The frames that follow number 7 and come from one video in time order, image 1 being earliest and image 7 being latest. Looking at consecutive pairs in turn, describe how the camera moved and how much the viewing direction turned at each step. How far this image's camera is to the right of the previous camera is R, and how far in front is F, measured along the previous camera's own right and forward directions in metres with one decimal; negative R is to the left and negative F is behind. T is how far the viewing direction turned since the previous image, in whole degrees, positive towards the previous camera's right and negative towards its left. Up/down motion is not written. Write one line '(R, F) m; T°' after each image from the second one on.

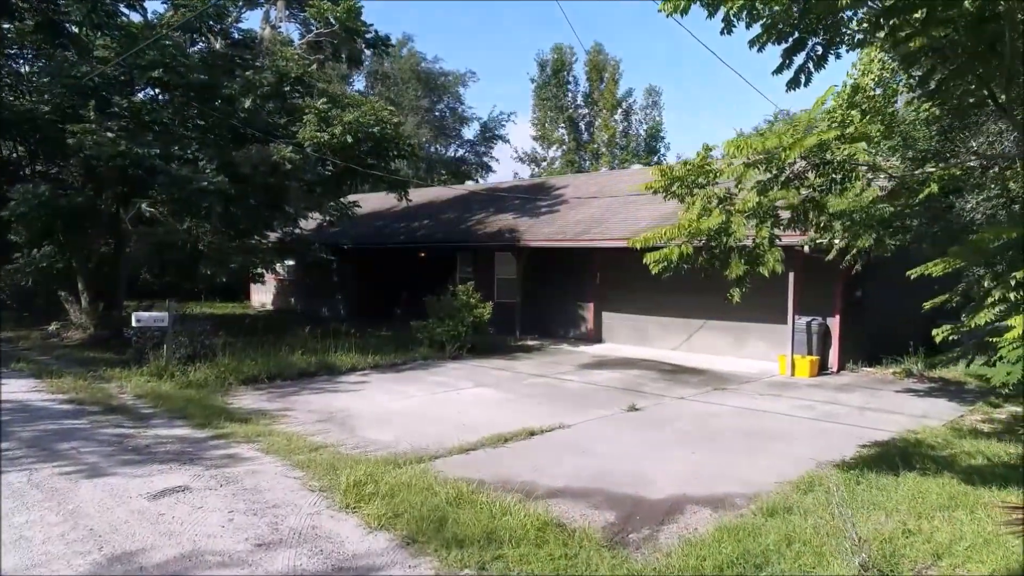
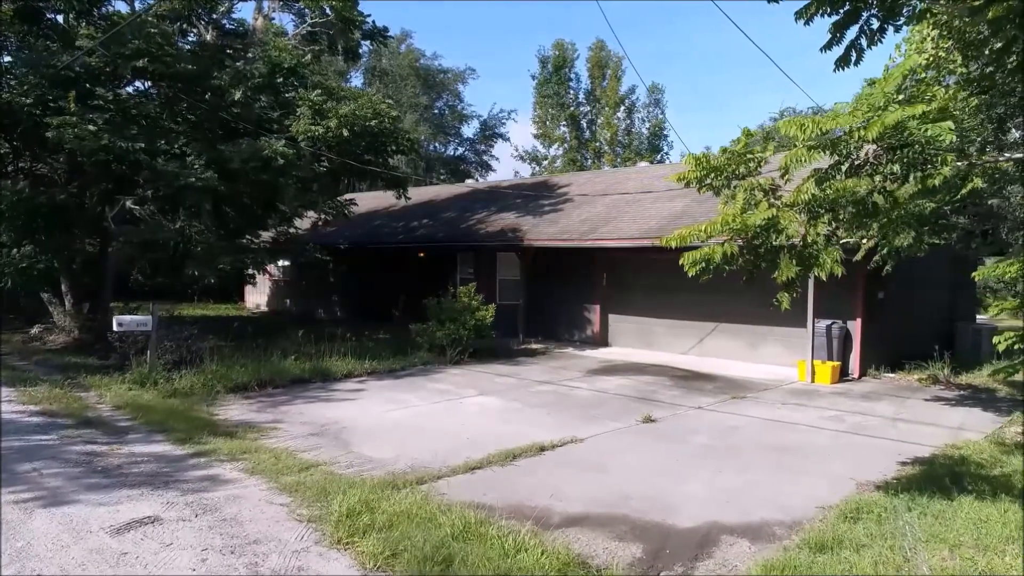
(-0.1, +0.6) m; 0°
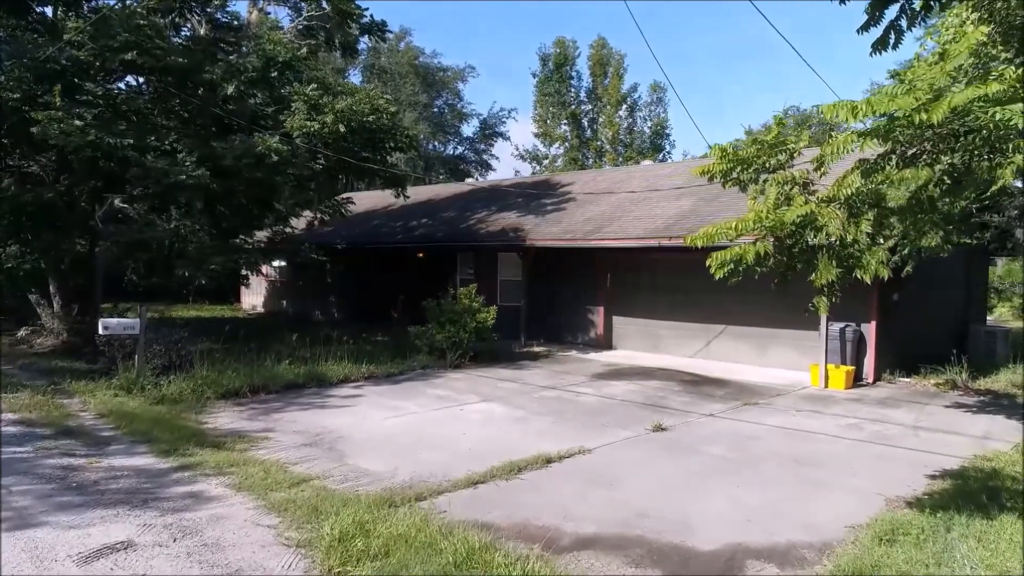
(-0.1, +0.4) m; 0°
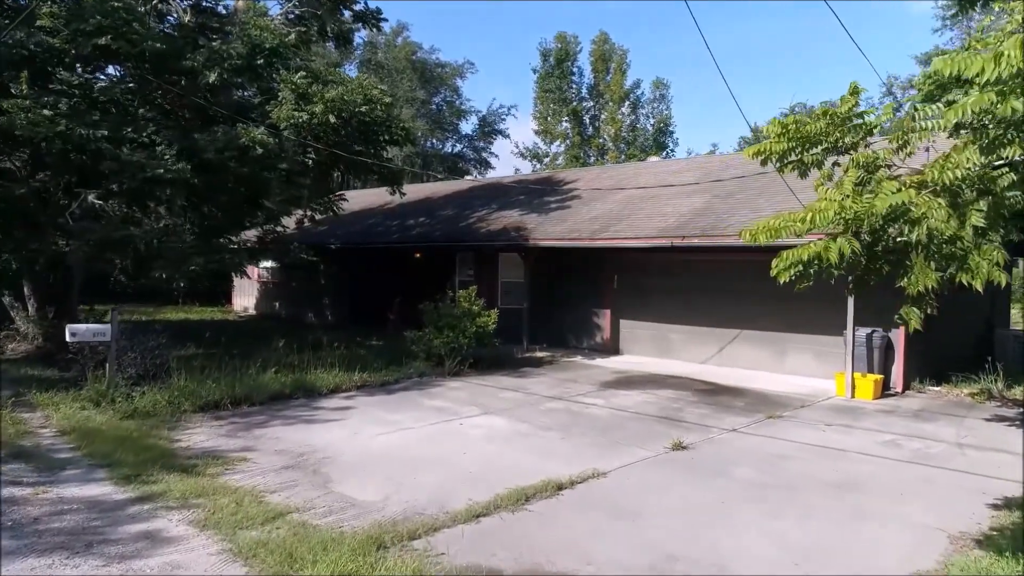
(-0.1, +0.8) m; 0°
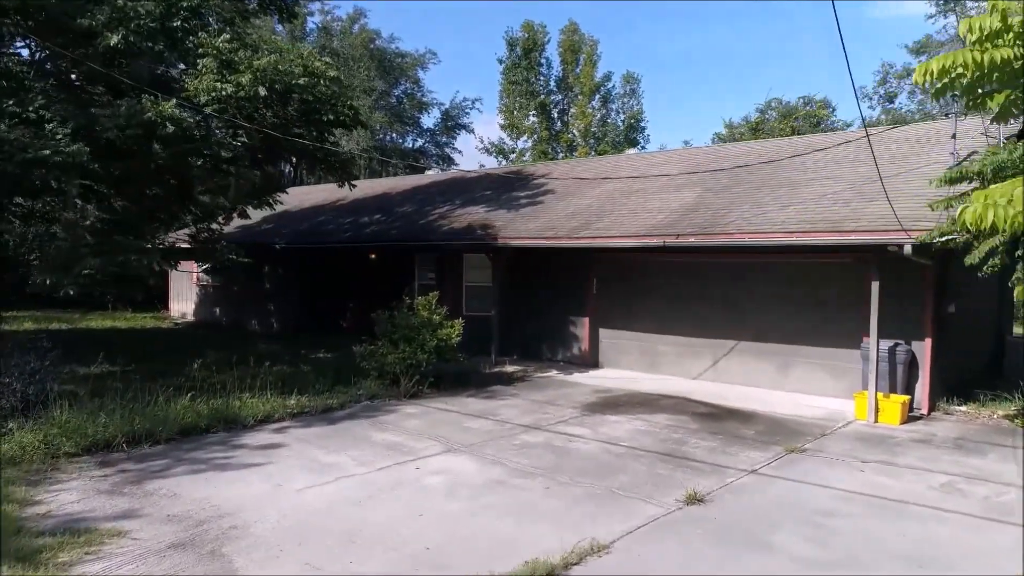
(-0.1, +1.7) m; +3°
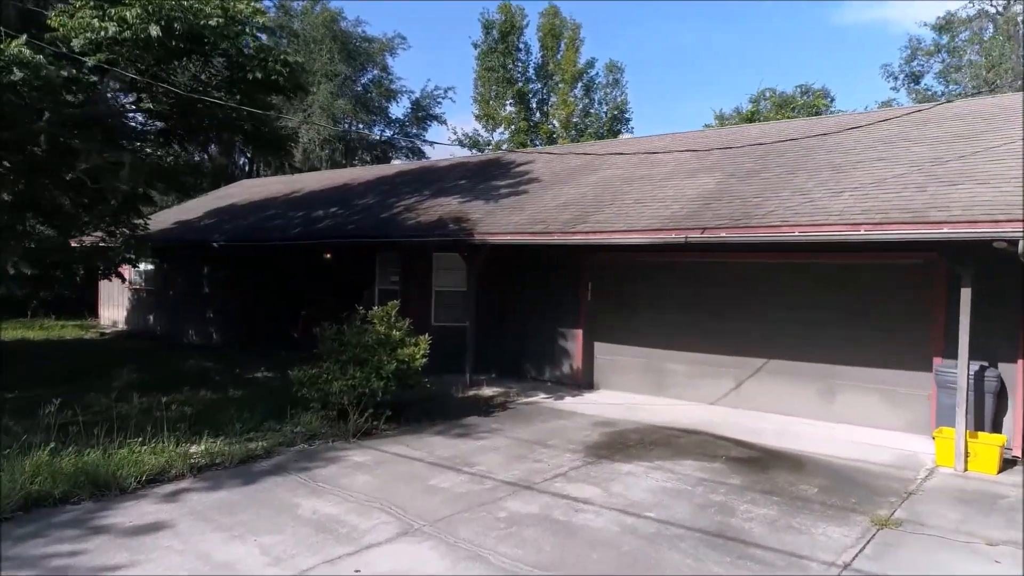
(-0.1, +2.2) m; +2°
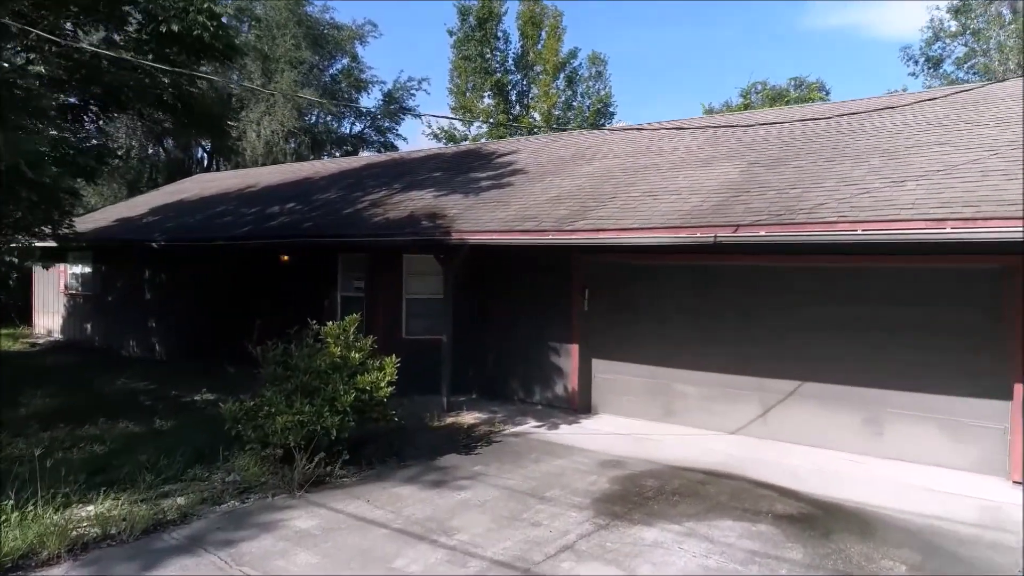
(-0.1, +1.6) m; +2°
